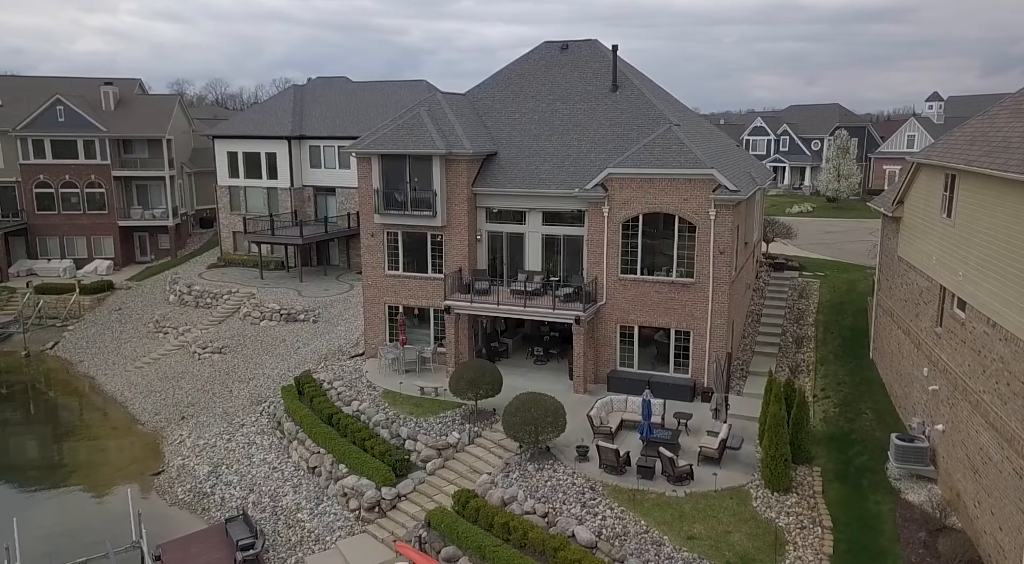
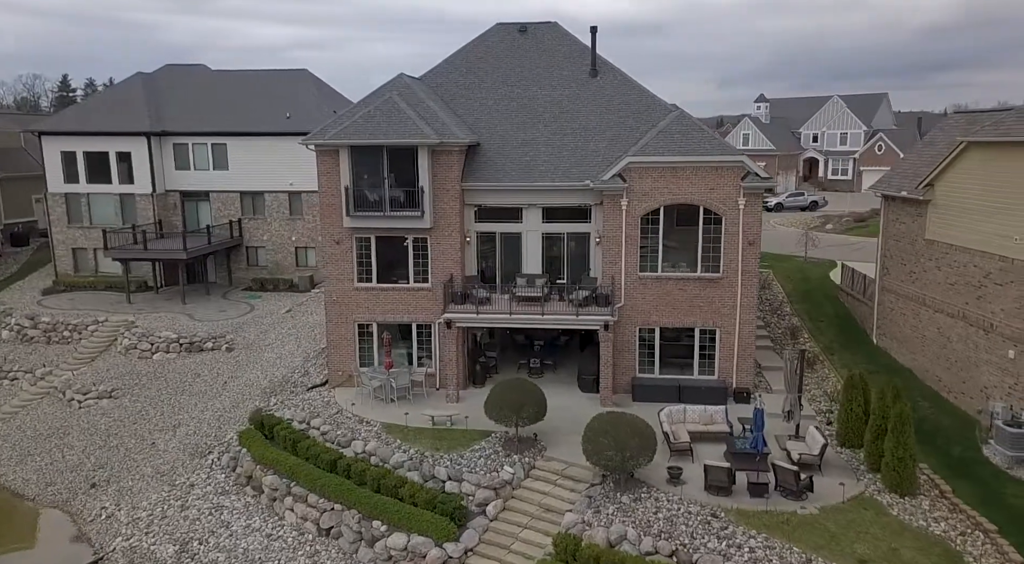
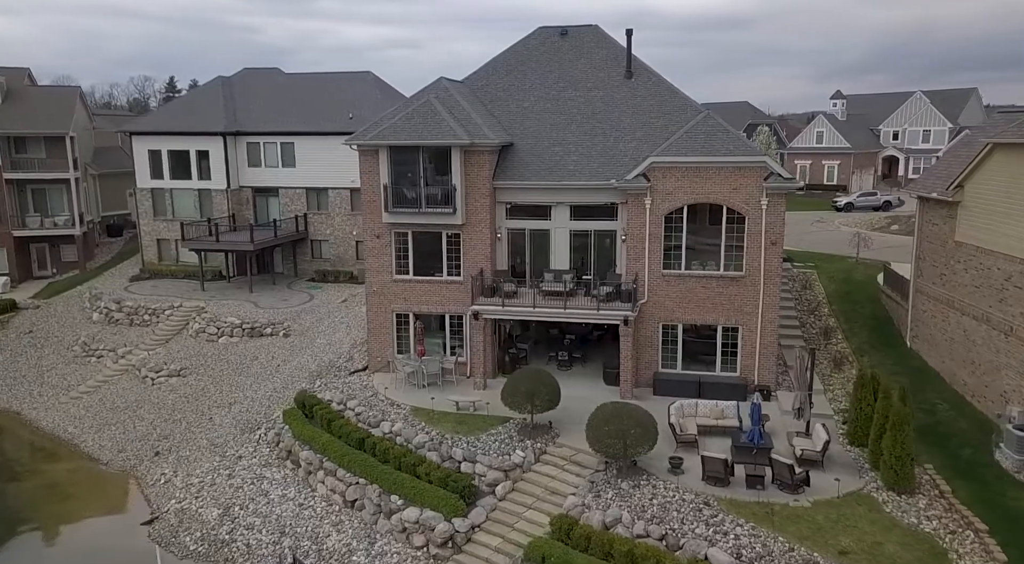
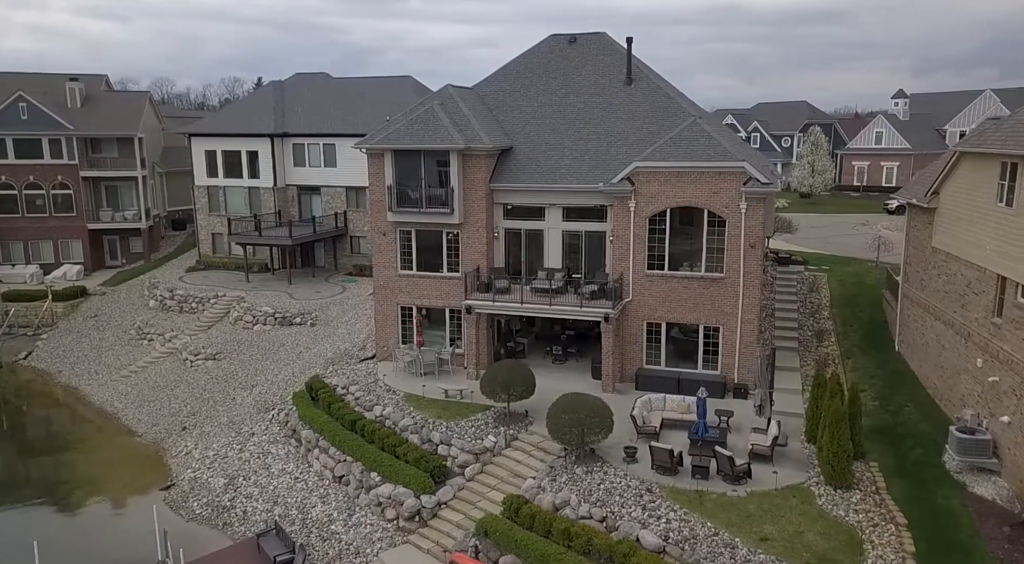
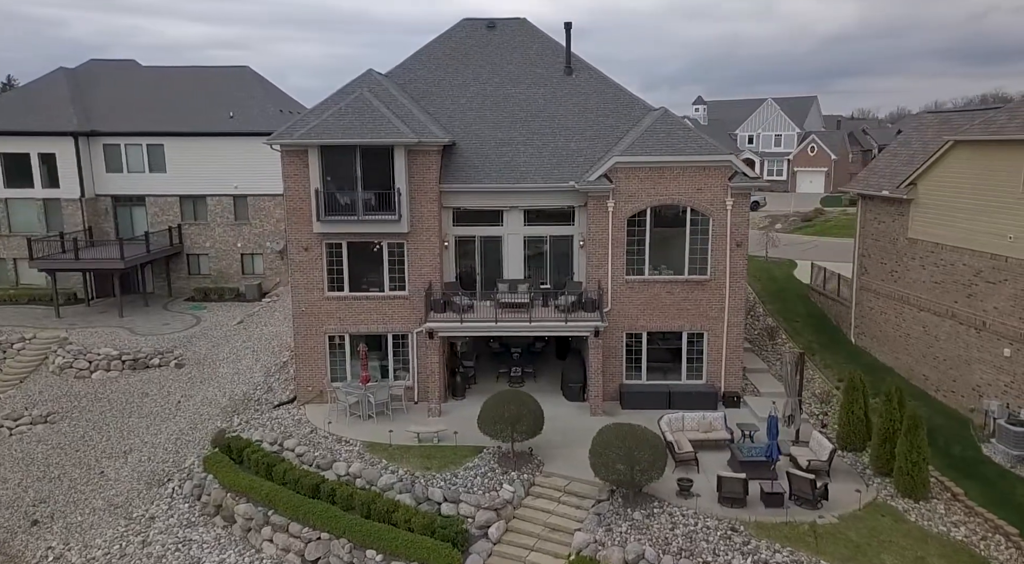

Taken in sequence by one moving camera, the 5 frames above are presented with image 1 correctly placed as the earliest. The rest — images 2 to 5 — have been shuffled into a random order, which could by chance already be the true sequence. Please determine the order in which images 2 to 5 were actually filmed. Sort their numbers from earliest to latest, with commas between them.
4, 3, 2, 5
